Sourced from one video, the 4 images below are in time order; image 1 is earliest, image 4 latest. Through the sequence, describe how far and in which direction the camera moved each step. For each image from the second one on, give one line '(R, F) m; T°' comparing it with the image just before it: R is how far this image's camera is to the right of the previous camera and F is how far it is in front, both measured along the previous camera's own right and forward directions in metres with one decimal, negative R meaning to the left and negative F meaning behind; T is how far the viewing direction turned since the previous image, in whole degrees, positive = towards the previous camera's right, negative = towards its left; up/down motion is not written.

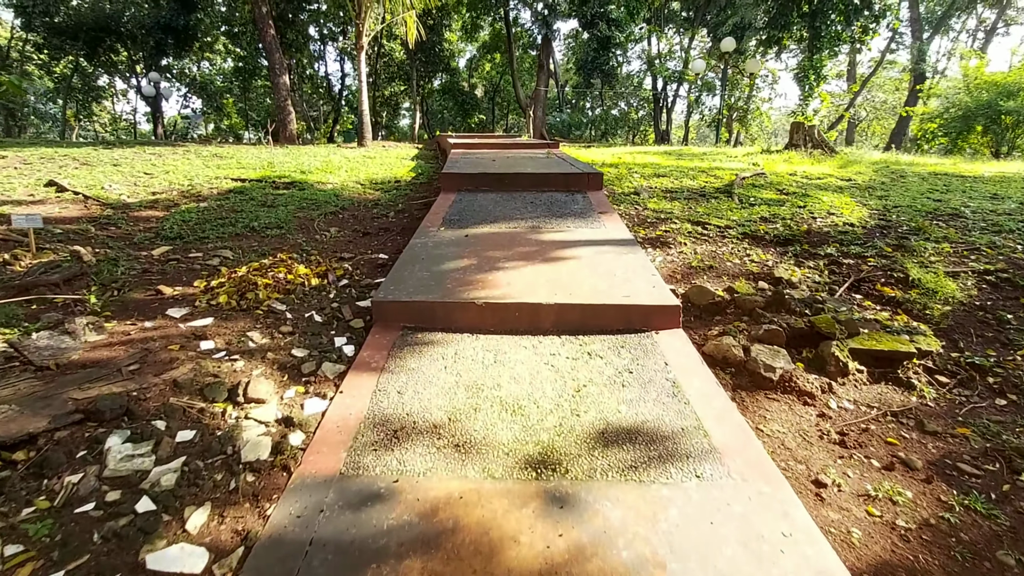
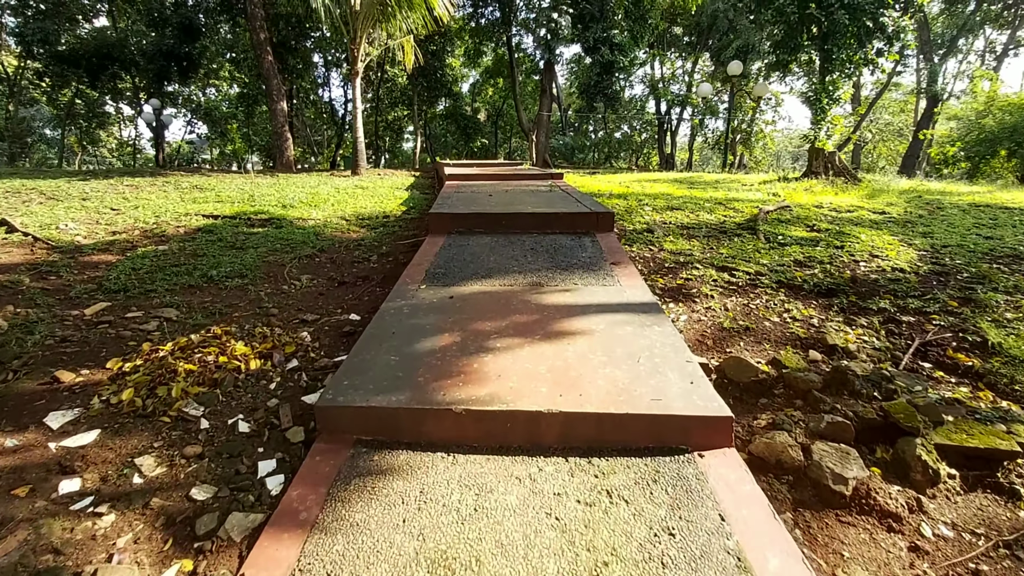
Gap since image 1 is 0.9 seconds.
(0.0, +0.4) m; -1°
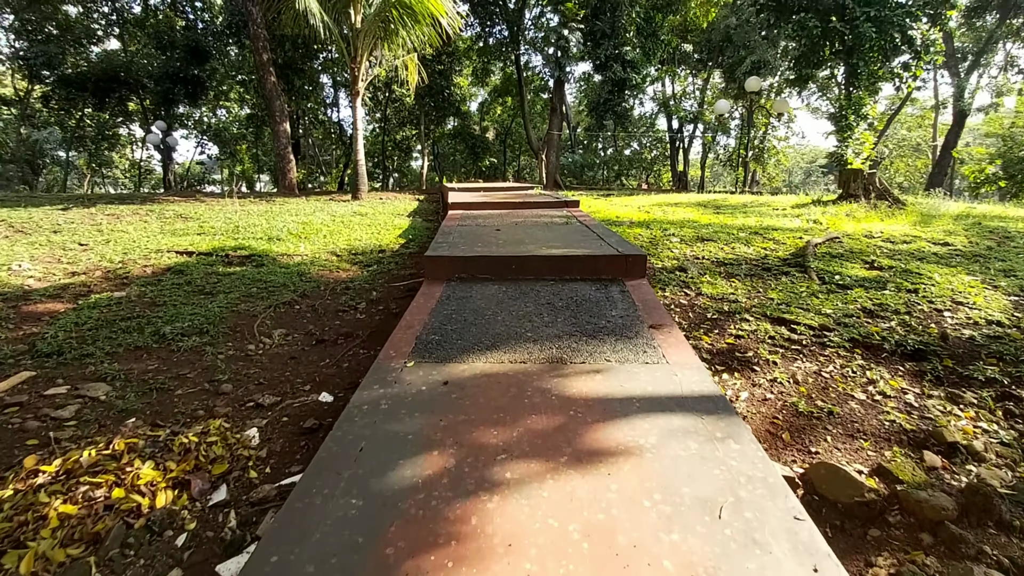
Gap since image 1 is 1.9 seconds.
(0.0, +0.5) m; -1°
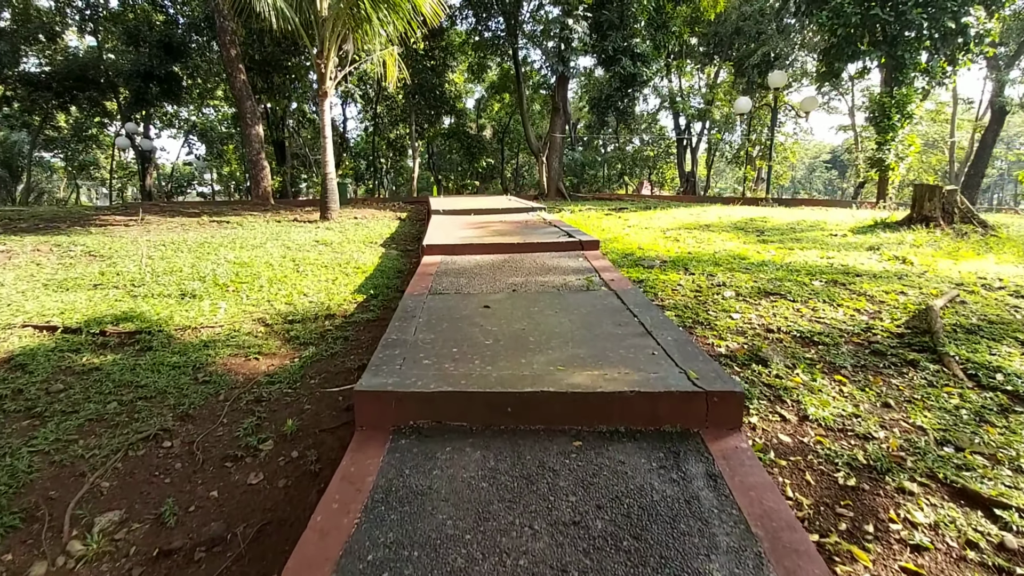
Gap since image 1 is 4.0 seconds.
(0.0, +1.0) m; 0°
